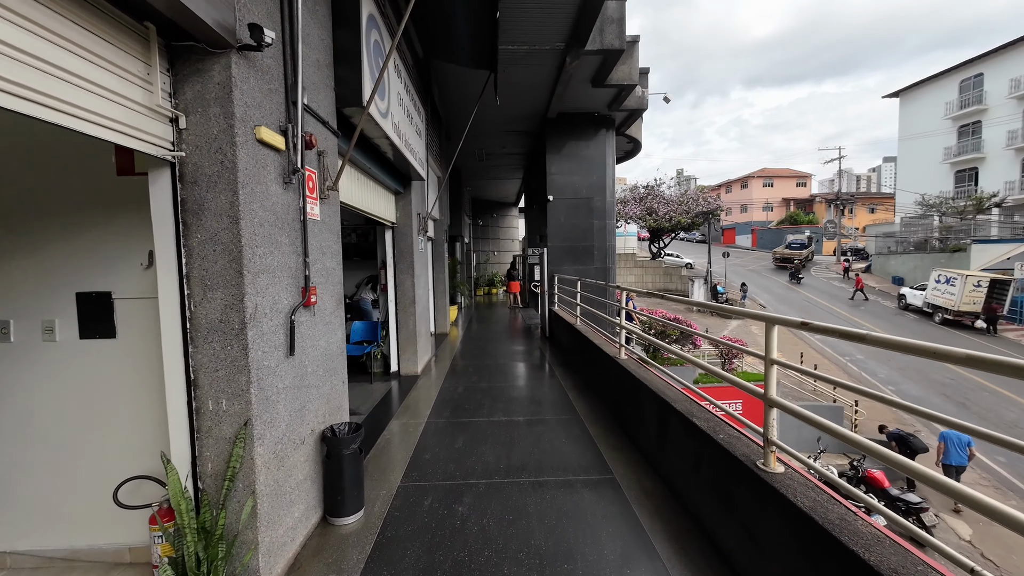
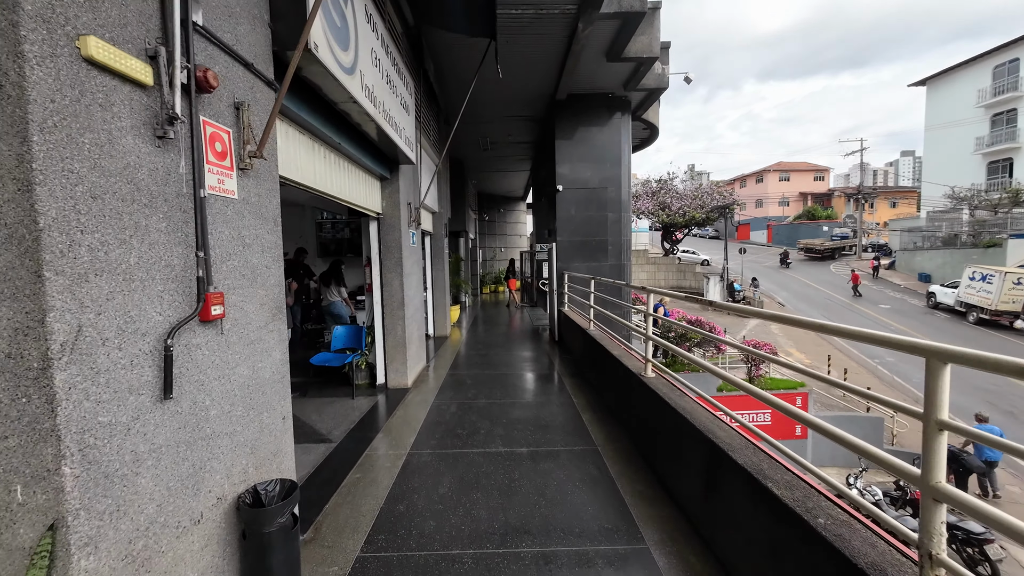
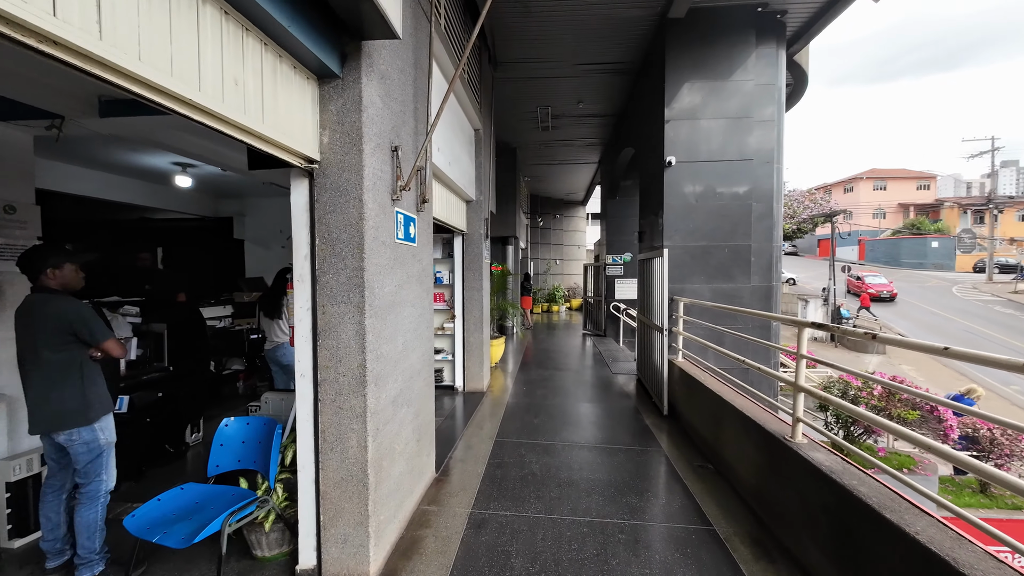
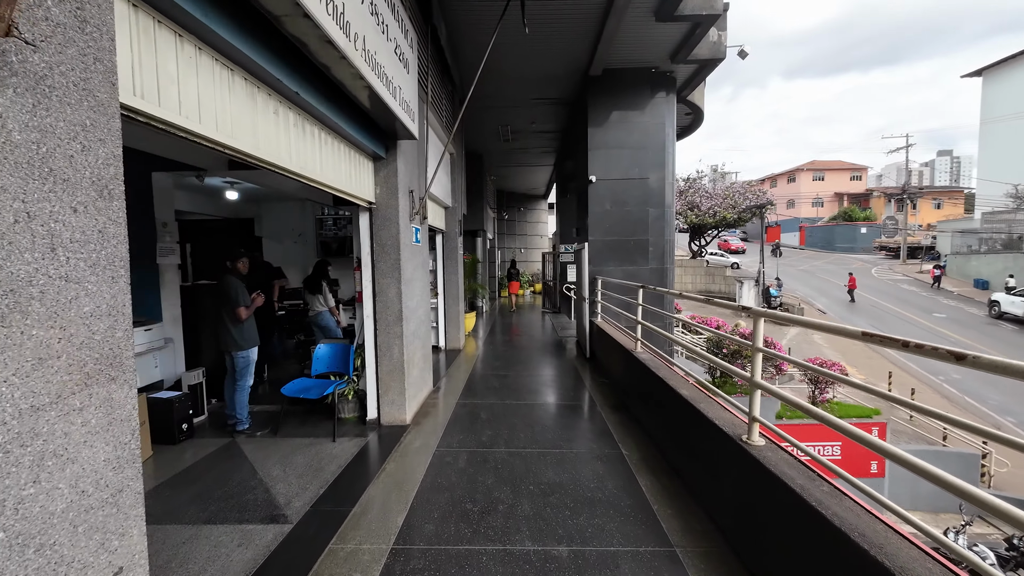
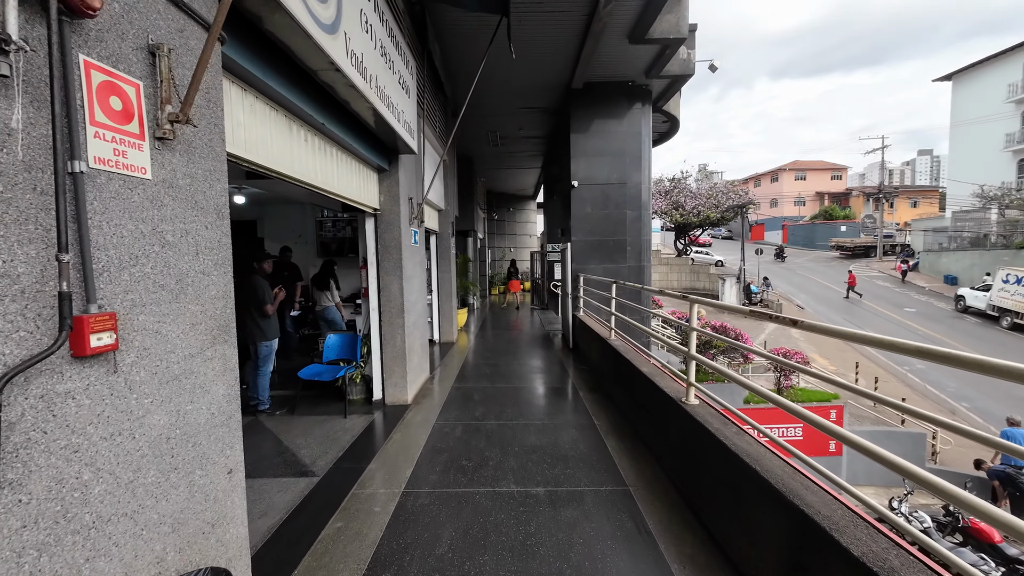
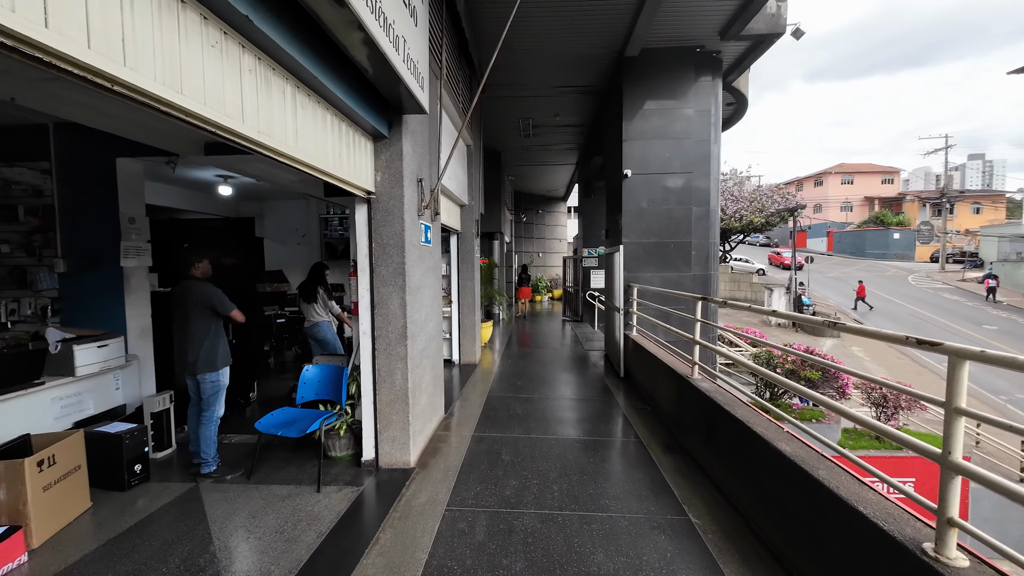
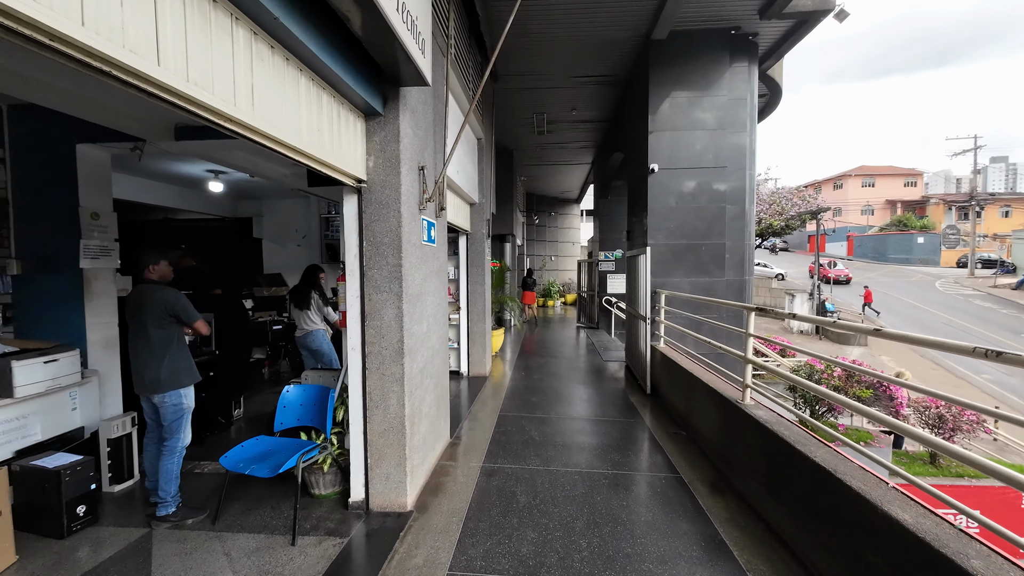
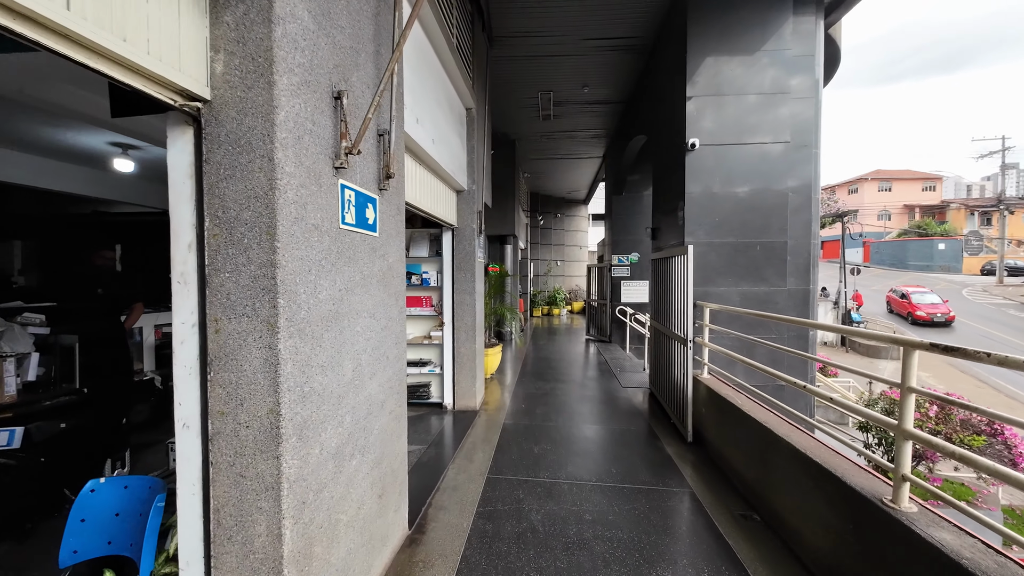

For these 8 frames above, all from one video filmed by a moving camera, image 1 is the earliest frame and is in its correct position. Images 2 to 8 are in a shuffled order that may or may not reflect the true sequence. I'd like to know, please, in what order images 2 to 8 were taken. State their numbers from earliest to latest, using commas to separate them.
2, 5, 4, 6, 7, 3, 8
